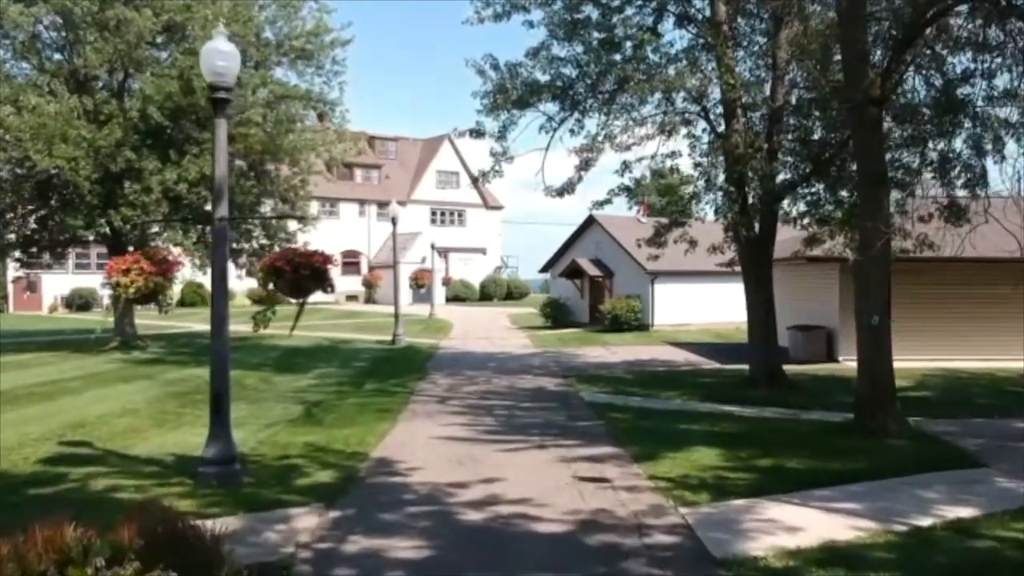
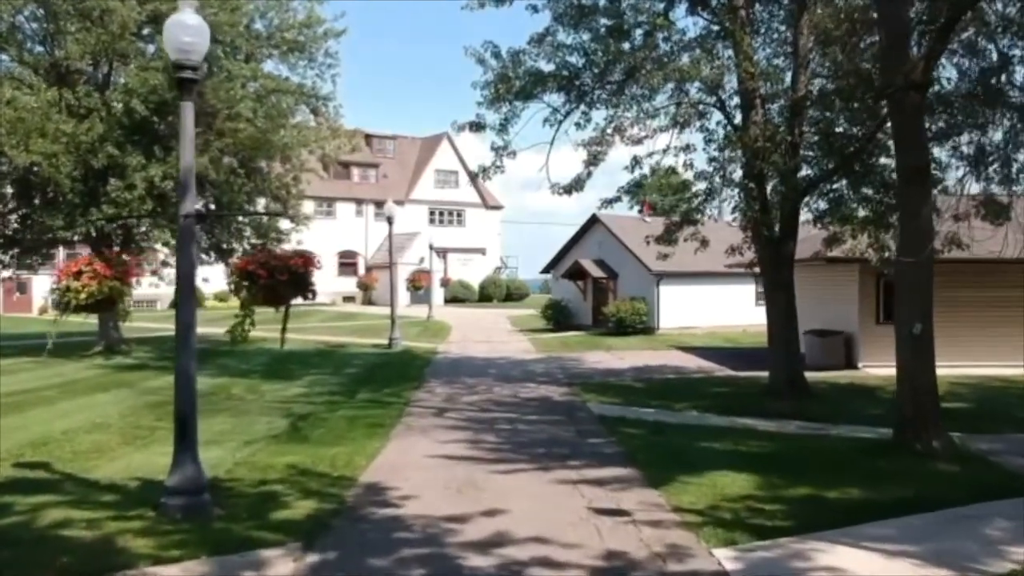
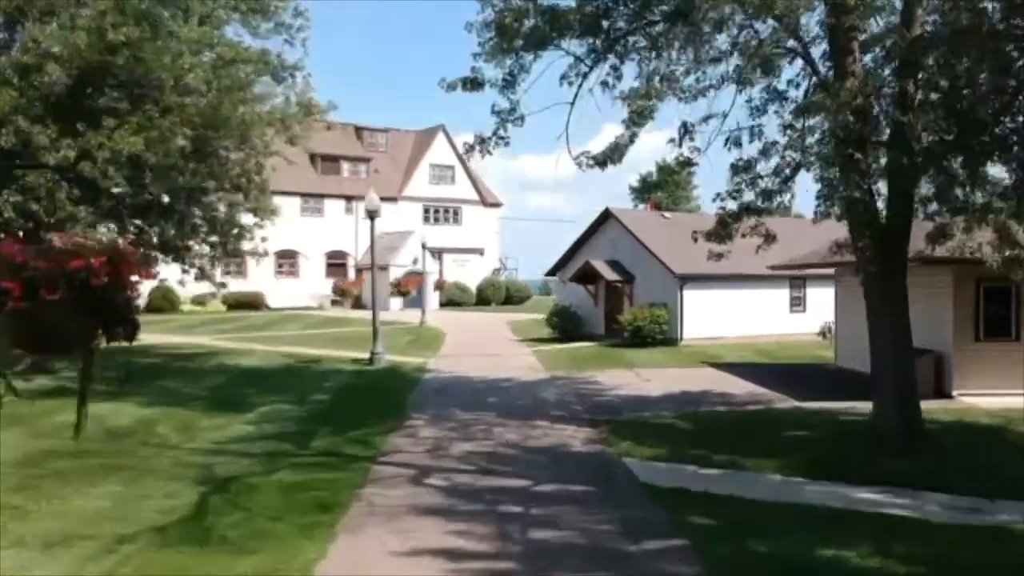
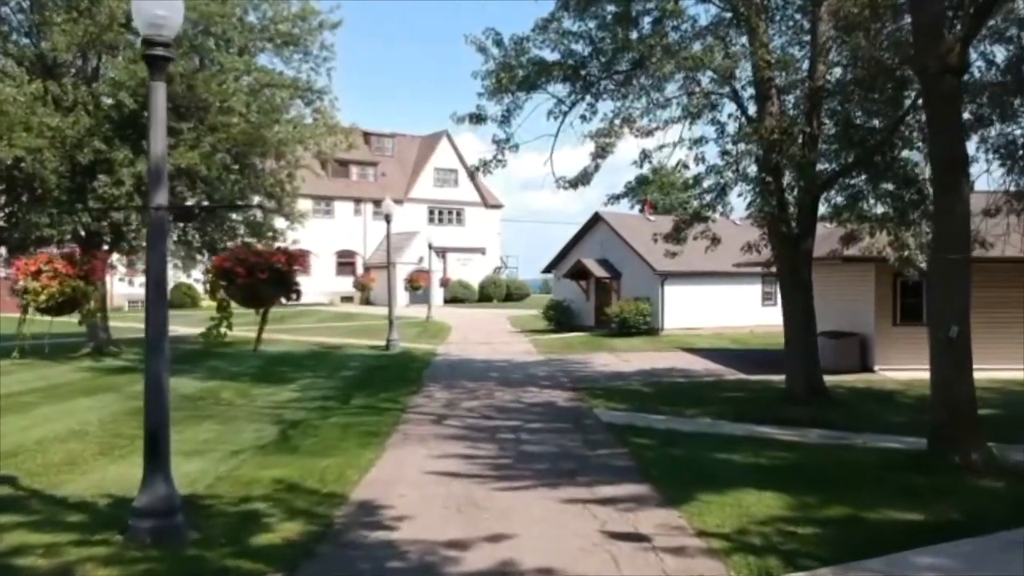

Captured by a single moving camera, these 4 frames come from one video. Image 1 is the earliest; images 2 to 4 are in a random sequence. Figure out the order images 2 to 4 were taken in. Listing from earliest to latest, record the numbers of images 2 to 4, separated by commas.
2, 4, 3
